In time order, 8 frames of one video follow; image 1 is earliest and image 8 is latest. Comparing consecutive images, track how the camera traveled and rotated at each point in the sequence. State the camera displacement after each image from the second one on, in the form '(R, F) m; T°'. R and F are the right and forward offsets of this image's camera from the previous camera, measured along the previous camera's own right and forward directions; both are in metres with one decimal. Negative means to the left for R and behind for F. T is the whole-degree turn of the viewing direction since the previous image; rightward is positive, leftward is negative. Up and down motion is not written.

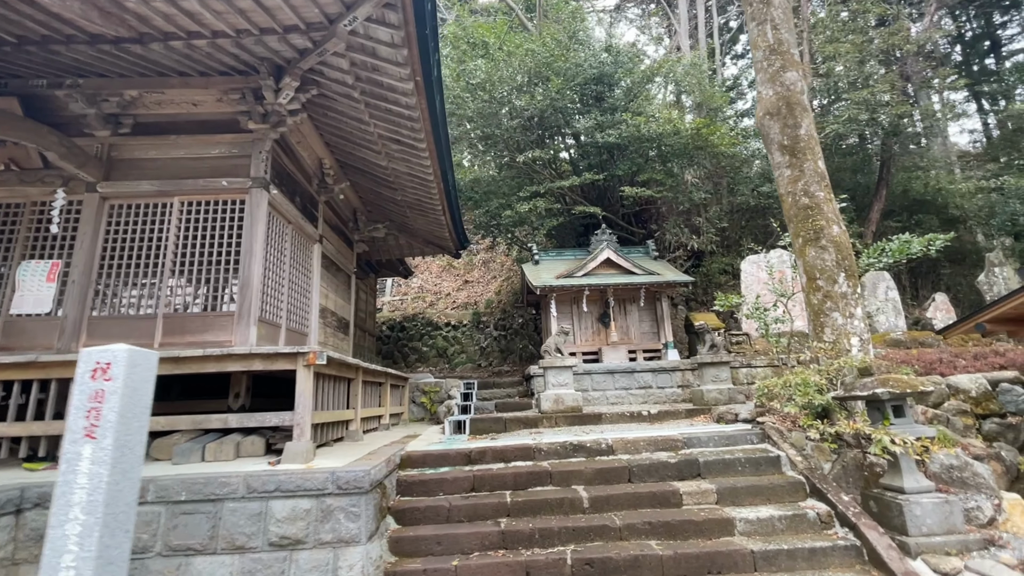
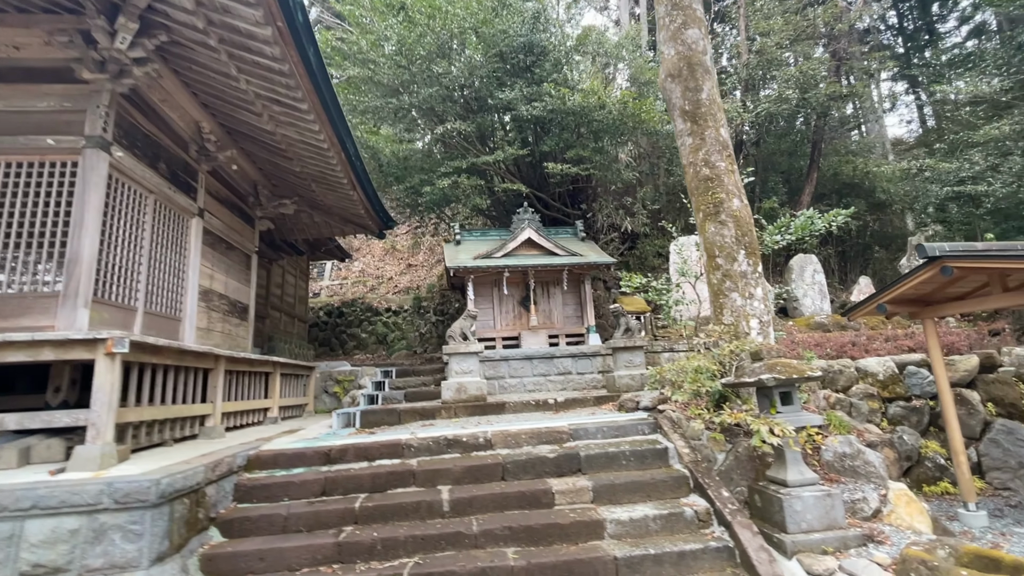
(+0.8, +0.4) m; +4°
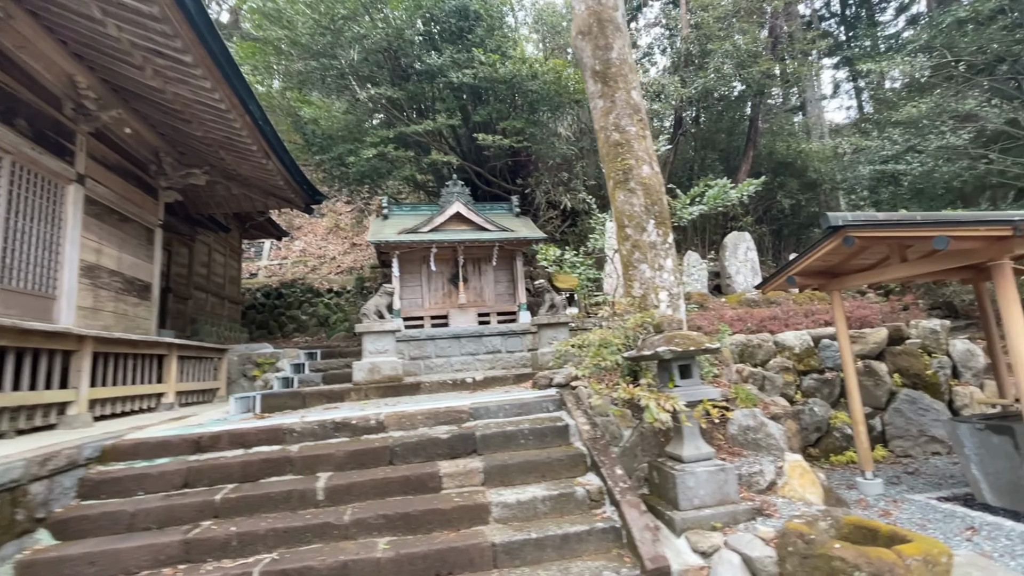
(+0.5, +0.2) m; +4°
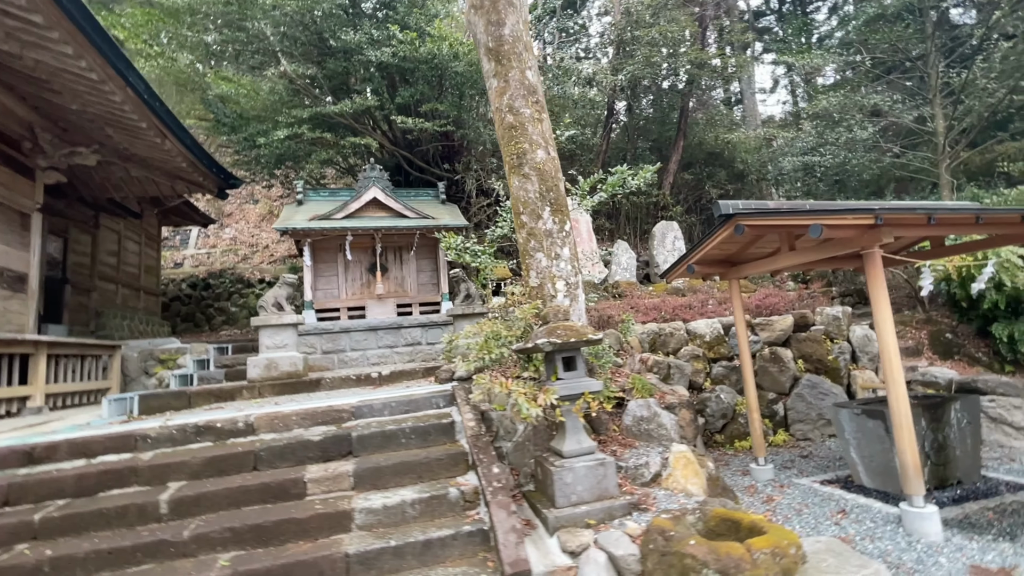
(+0.6, +0.2) m; +5°
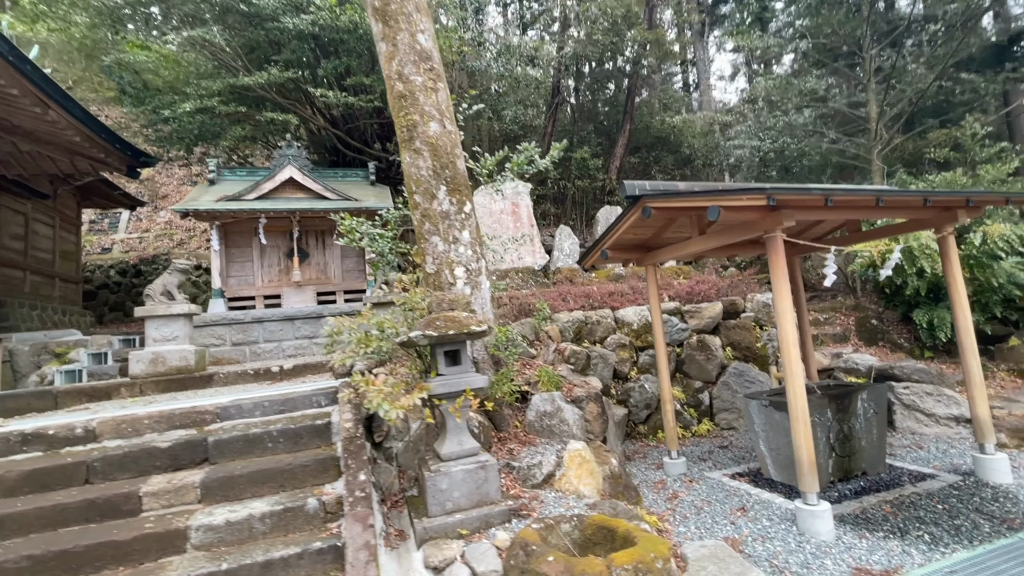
(+0.6, +0.3) m; +3°
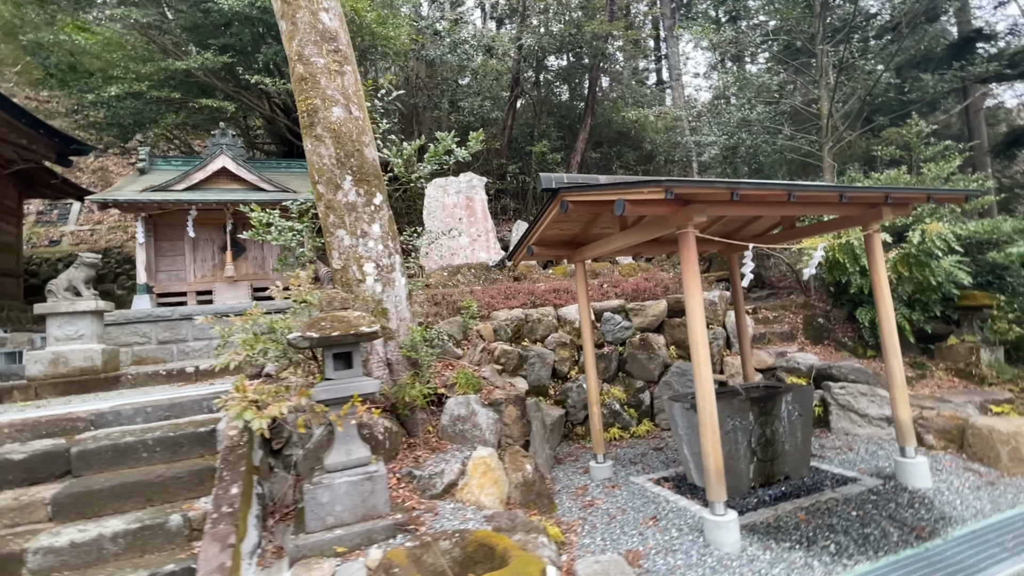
(+0.5, +0.2) m; +2°
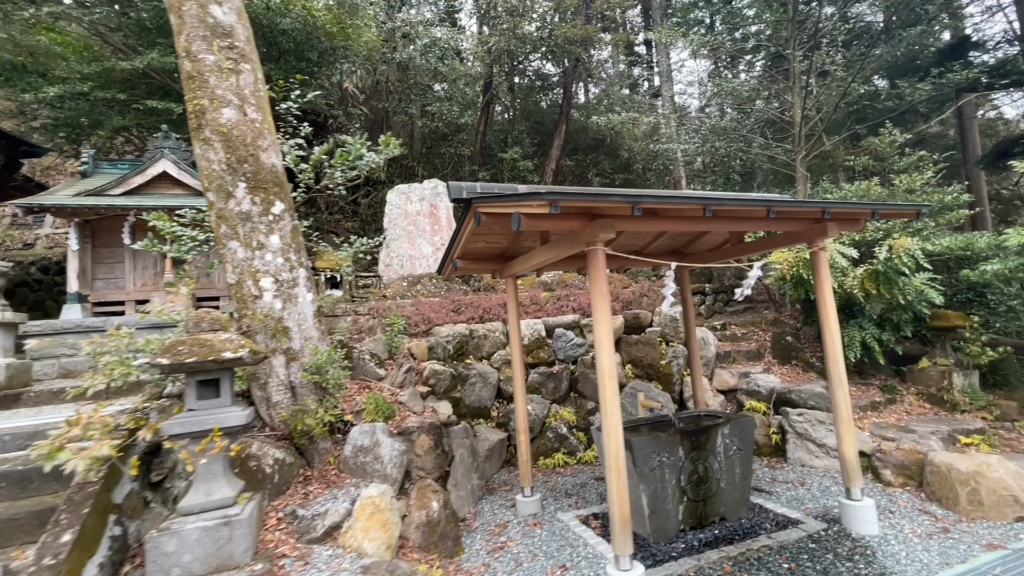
(+0.6, +0.3) m; 0°
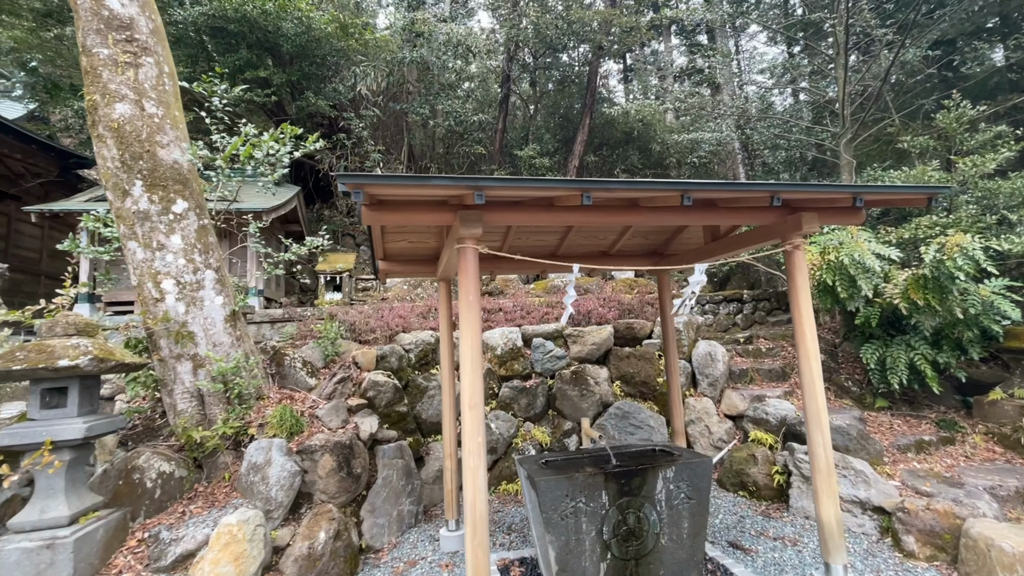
(+1.0, +0.5) m; -9°
